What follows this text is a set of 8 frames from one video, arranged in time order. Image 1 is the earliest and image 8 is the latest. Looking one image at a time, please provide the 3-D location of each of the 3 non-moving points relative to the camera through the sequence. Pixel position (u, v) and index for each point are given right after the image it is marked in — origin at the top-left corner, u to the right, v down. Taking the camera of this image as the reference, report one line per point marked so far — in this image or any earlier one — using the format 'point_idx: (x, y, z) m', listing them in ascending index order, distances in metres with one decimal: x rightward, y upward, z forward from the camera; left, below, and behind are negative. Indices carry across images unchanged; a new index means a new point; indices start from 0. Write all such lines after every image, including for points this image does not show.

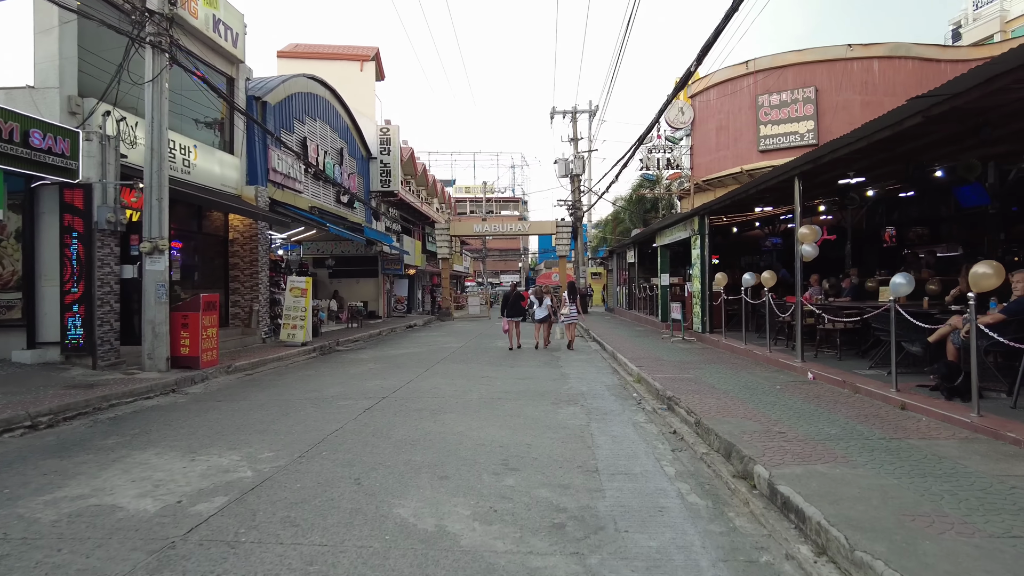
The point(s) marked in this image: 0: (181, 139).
0: (-7.4, +3.4, +14.9) m
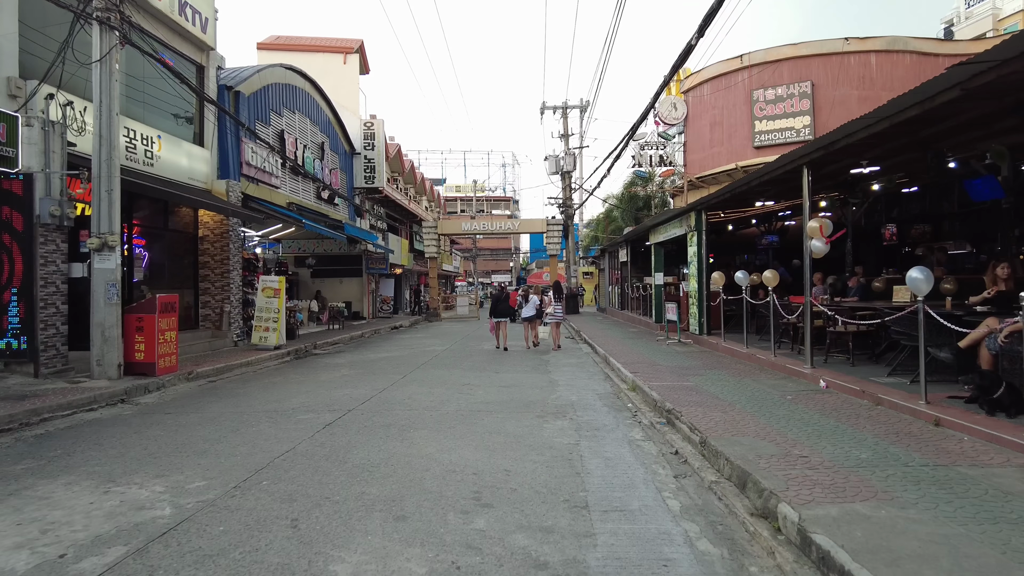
0: (-7.7, +3.3, +13.9) m
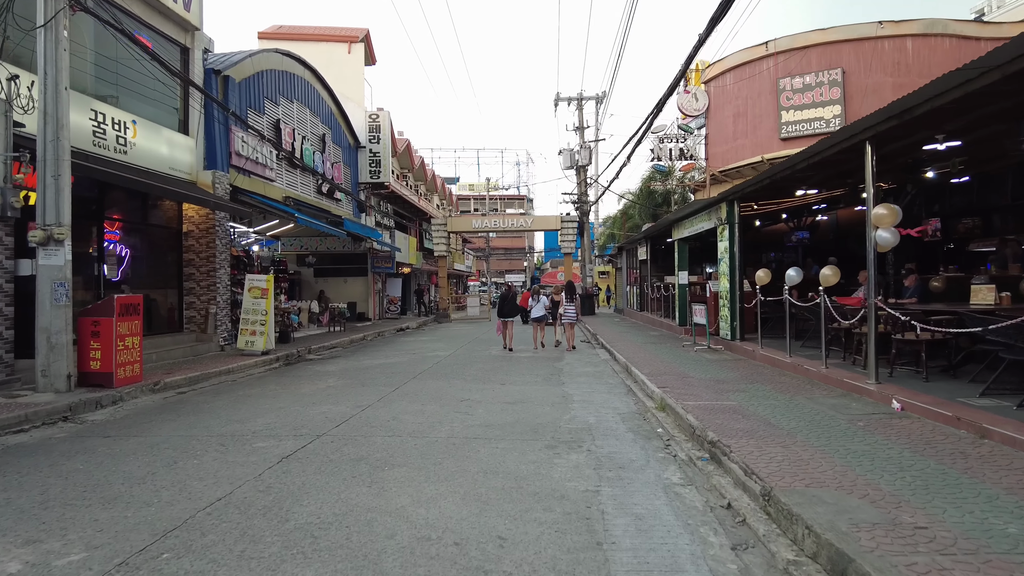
0: (-7.5, +3.4, +12.6) m
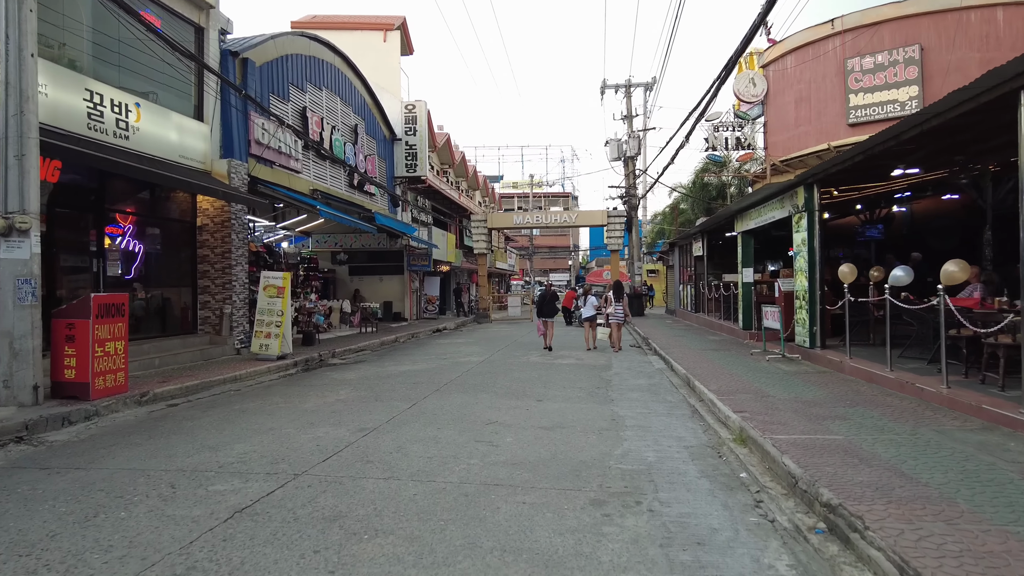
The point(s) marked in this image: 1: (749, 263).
0: (-6.8, +3.4, +11.5) m
1: (+5.6, +0.6, +15.8) m
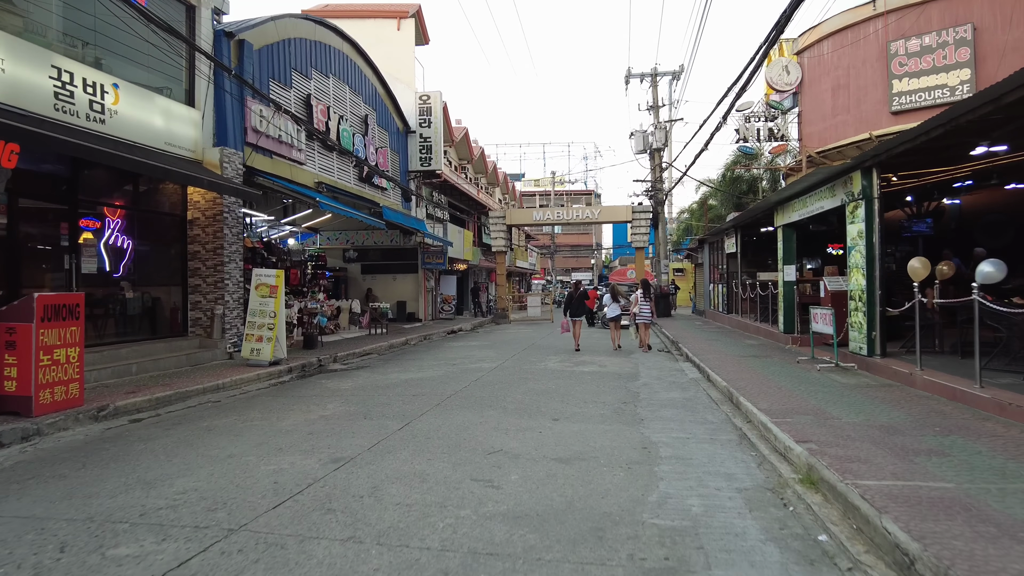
0: (-6.6, +3.4, +10.5) m
1: (+6.0, +0.6, +14.3) m
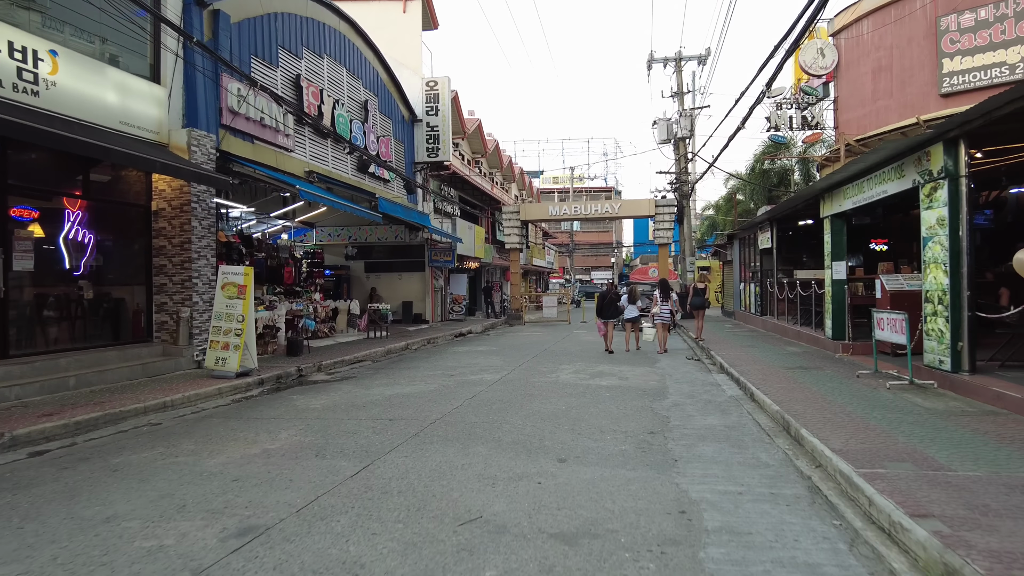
0: (-6.6, +3.4, +9.0) m
1: (+6.1, +0.6, +12.4) m
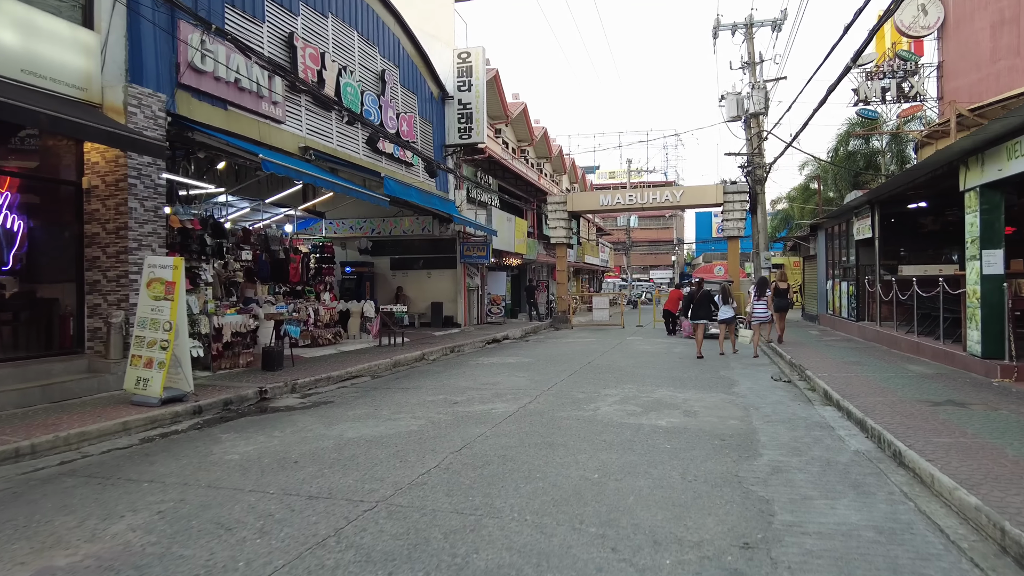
0: (-6.5, +3.4, +6.6) m
1: (+6.5, +0.6, +9.0) m
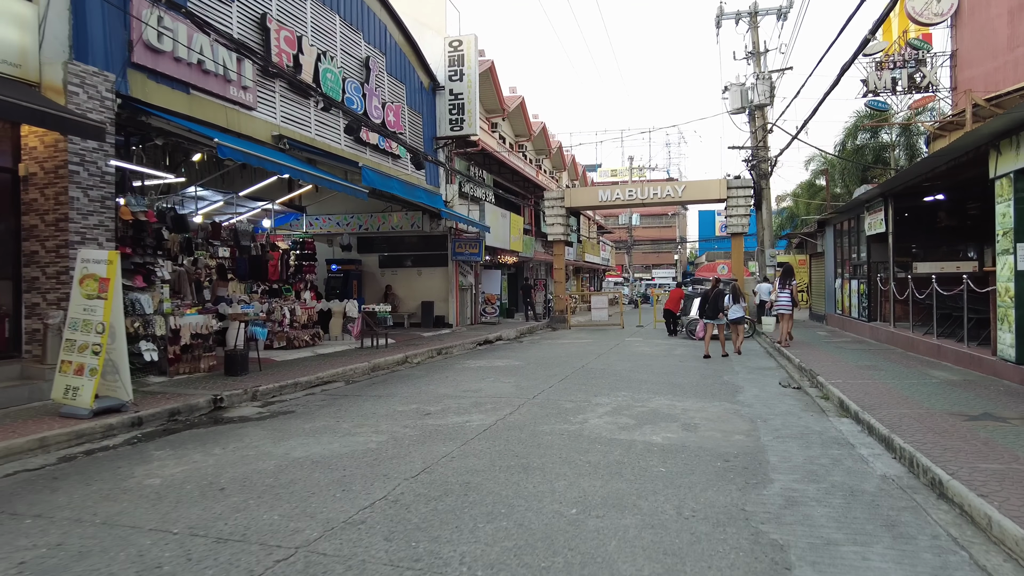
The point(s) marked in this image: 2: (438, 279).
0: (-6.7, +3.5, +5.8) m
1: (+6.3, +0.7, +8.0) m
2: (-2.2, +0.3, +20.0) m
